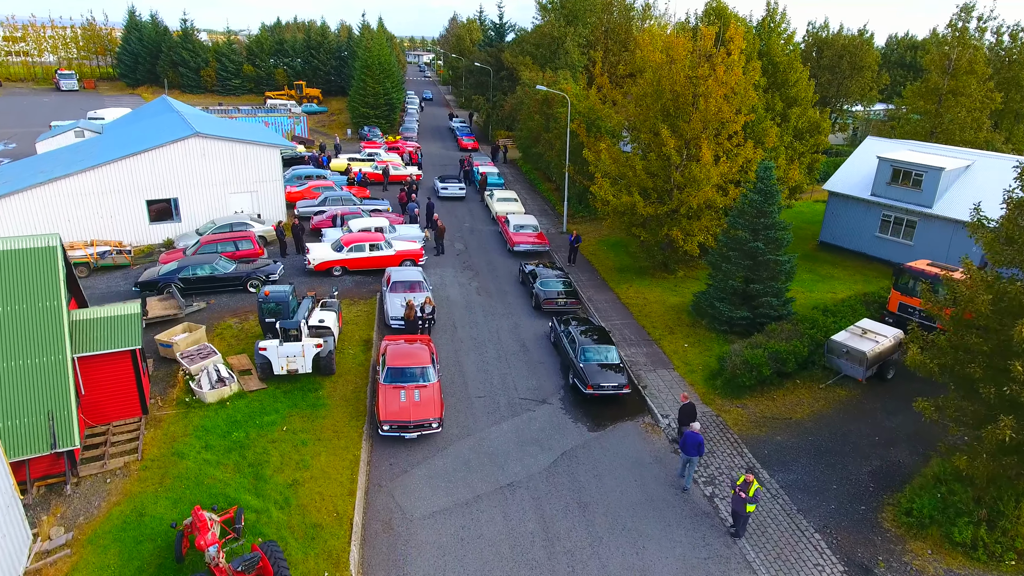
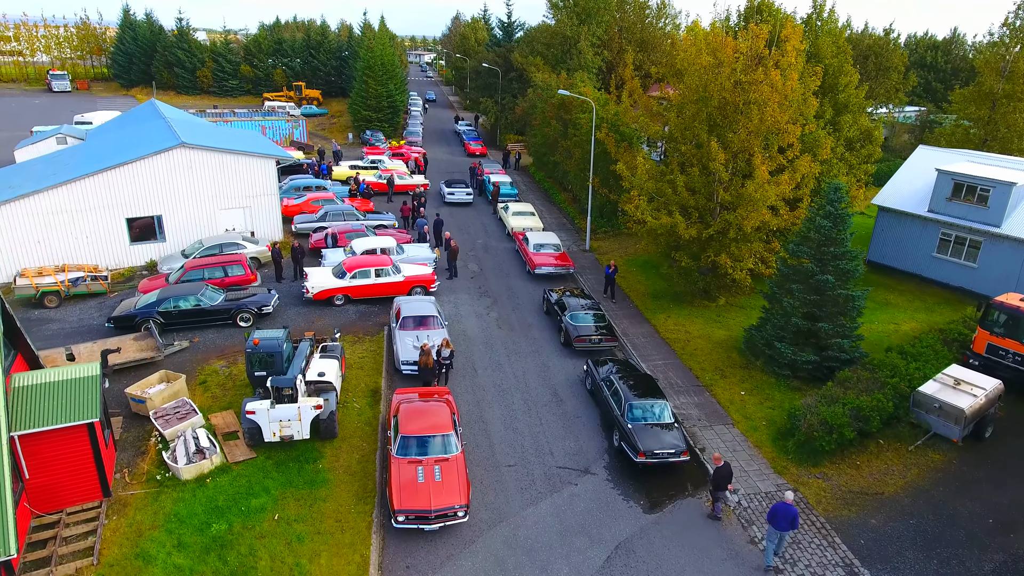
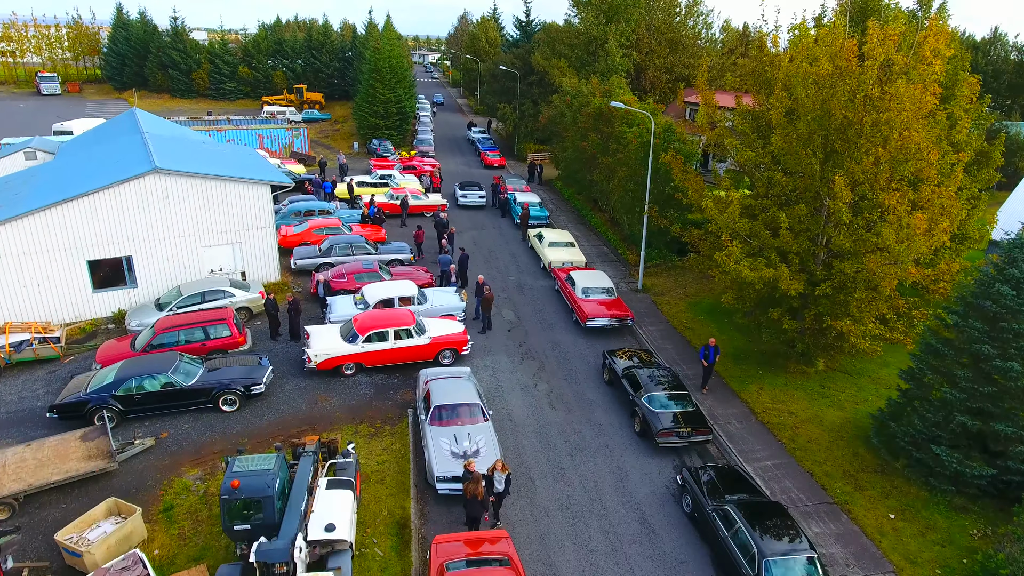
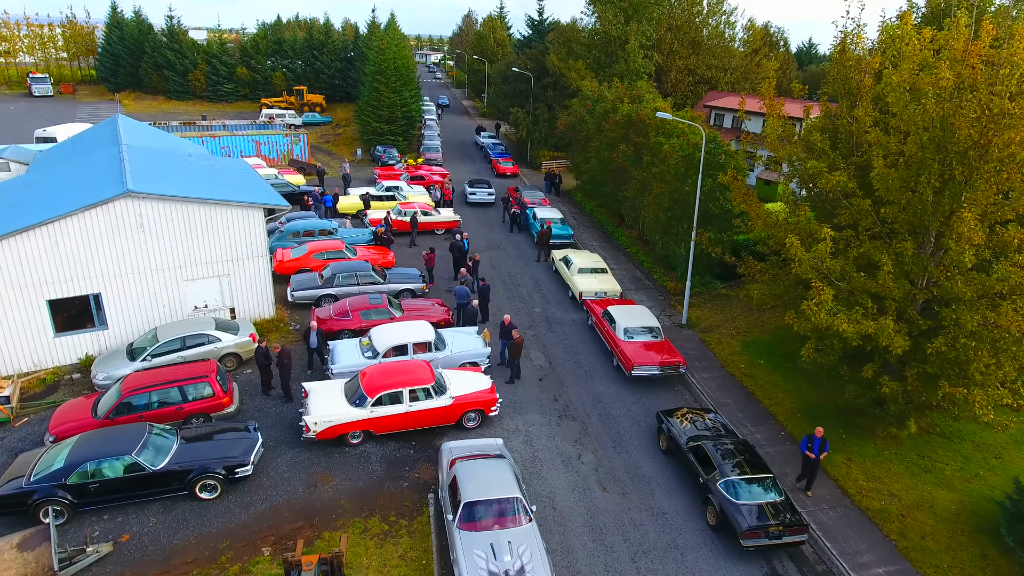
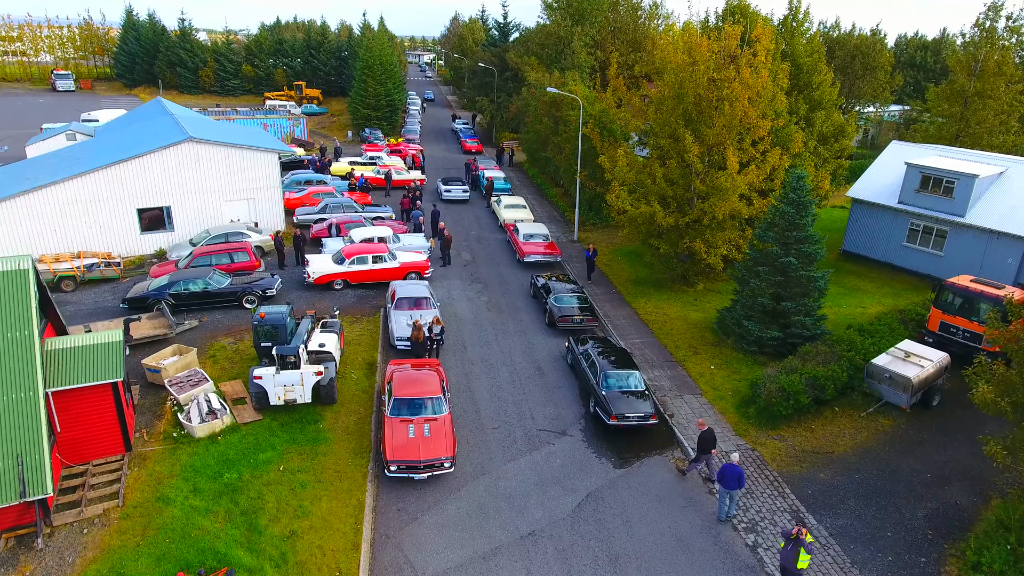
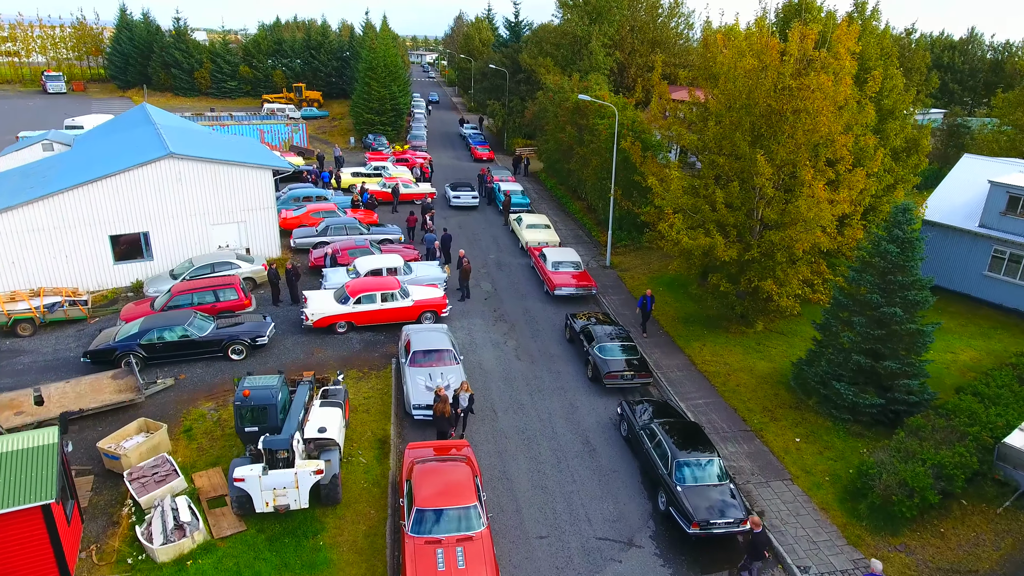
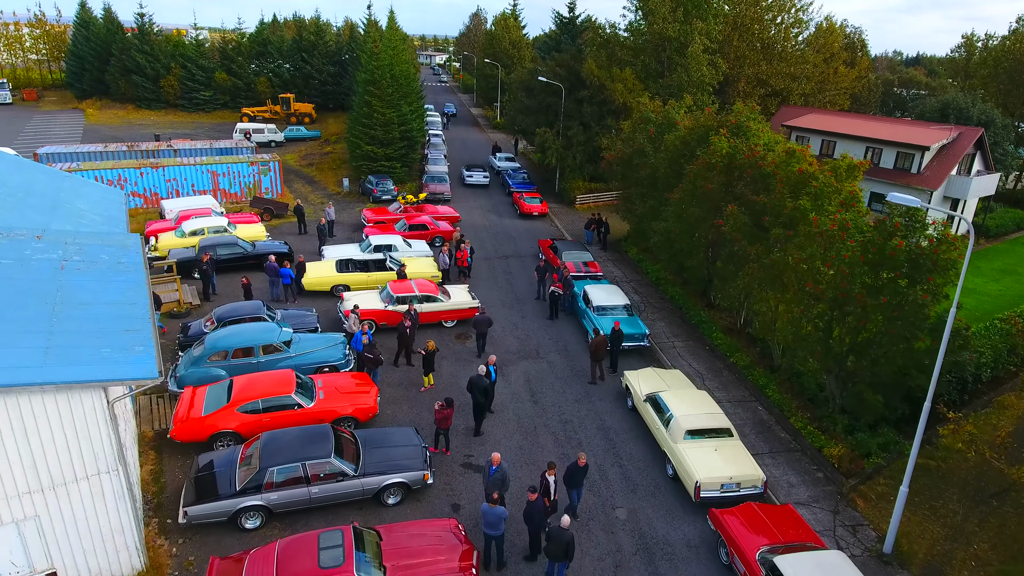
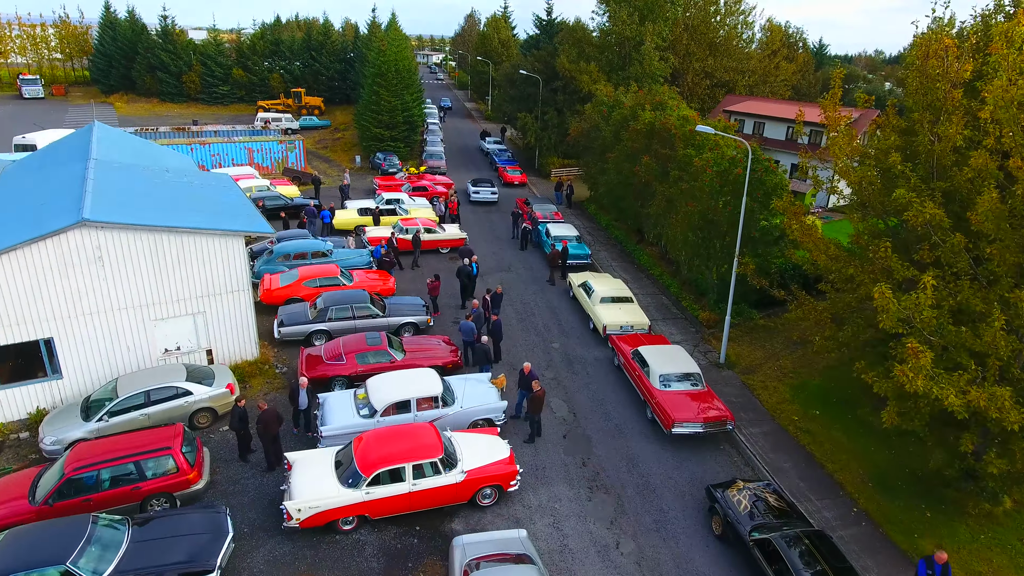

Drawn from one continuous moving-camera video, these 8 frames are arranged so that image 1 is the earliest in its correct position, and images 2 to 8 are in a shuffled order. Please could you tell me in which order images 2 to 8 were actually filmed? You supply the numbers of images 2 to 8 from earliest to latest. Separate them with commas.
5, 2, 6, 3, 4, 8, 7
